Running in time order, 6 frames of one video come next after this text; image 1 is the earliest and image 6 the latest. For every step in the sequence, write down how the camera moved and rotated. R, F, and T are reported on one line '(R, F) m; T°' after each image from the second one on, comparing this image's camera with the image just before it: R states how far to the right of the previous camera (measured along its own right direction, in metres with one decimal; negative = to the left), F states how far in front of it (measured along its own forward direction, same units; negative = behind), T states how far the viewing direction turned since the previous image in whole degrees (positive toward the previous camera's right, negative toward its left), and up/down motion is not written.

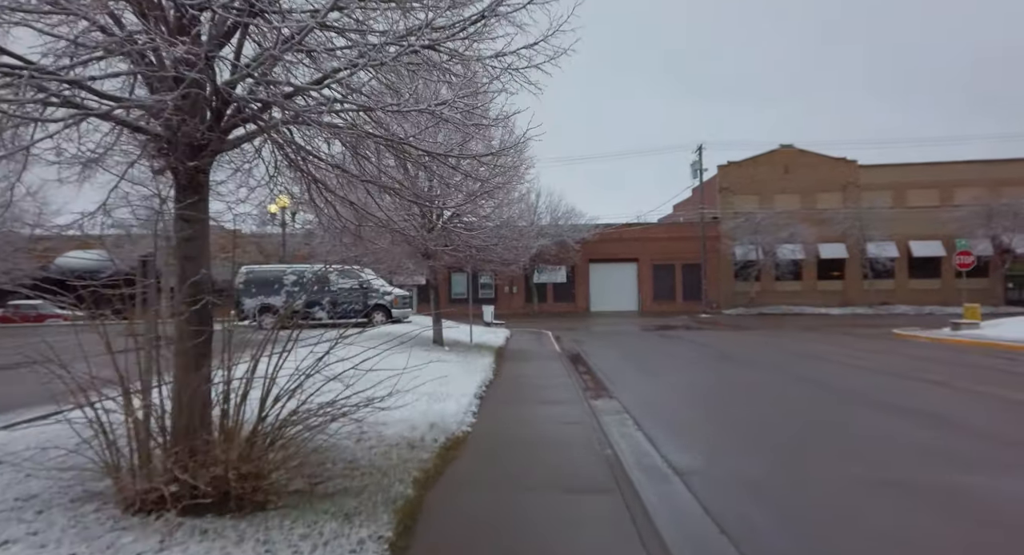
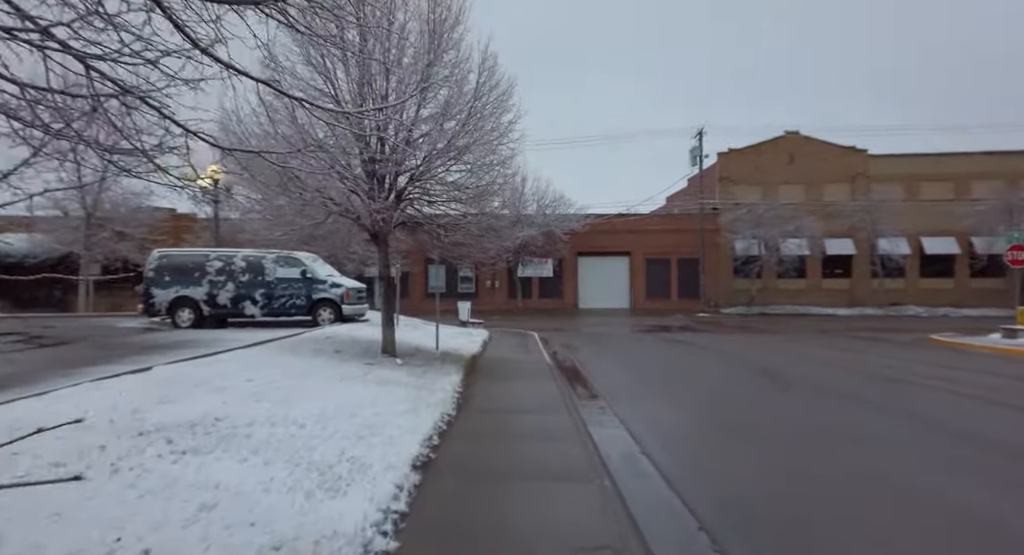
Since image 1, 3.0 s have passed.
(+0.1, +3.2) m; +2°
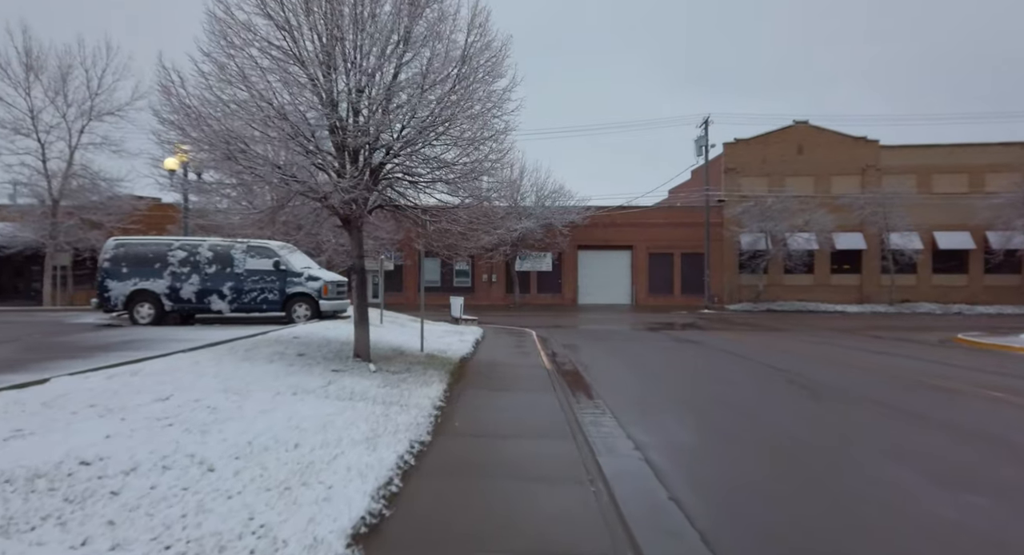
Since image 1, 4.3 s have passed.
(+0.1, +1.3) m; 0°
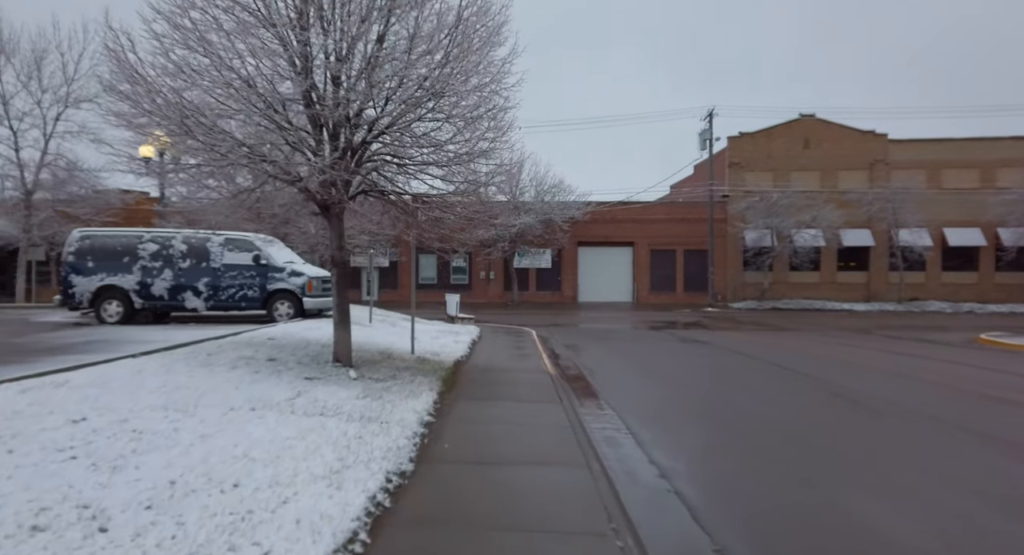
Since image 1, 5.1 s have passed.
(0.0, +0.9) m; 0°
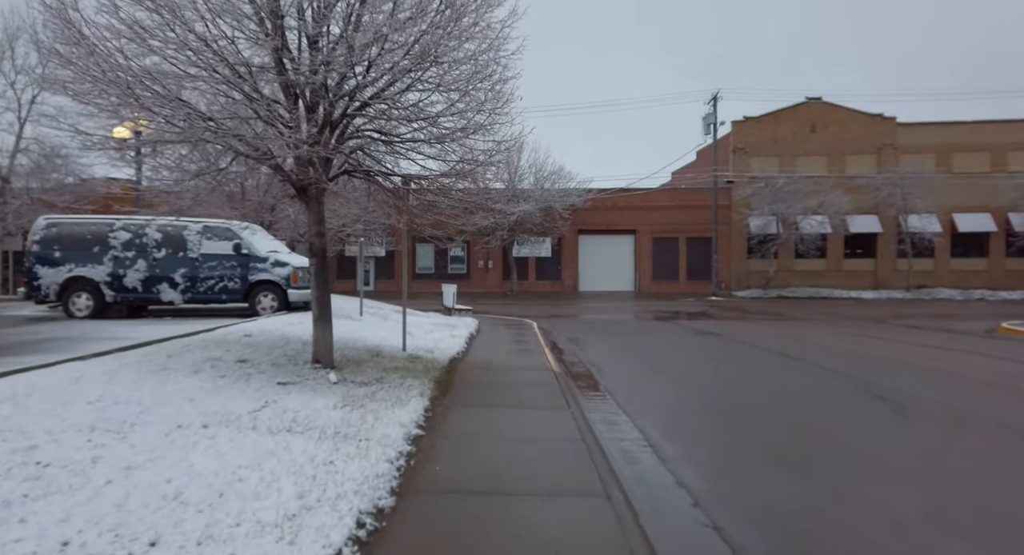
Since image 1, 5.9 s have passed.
(0.0, +0.8) m; 0°
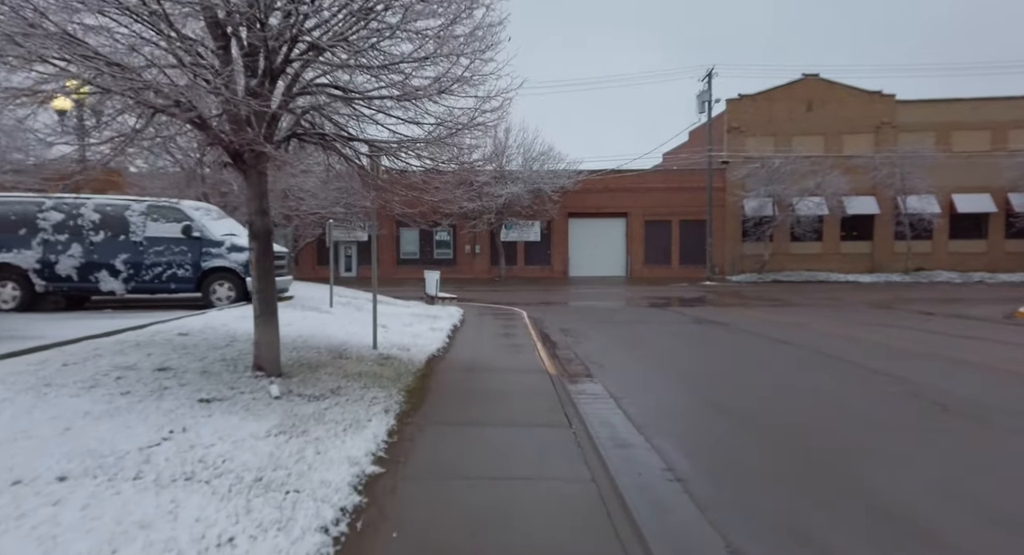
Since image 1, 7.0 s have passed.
(0.0, +1.1) m; +1°
